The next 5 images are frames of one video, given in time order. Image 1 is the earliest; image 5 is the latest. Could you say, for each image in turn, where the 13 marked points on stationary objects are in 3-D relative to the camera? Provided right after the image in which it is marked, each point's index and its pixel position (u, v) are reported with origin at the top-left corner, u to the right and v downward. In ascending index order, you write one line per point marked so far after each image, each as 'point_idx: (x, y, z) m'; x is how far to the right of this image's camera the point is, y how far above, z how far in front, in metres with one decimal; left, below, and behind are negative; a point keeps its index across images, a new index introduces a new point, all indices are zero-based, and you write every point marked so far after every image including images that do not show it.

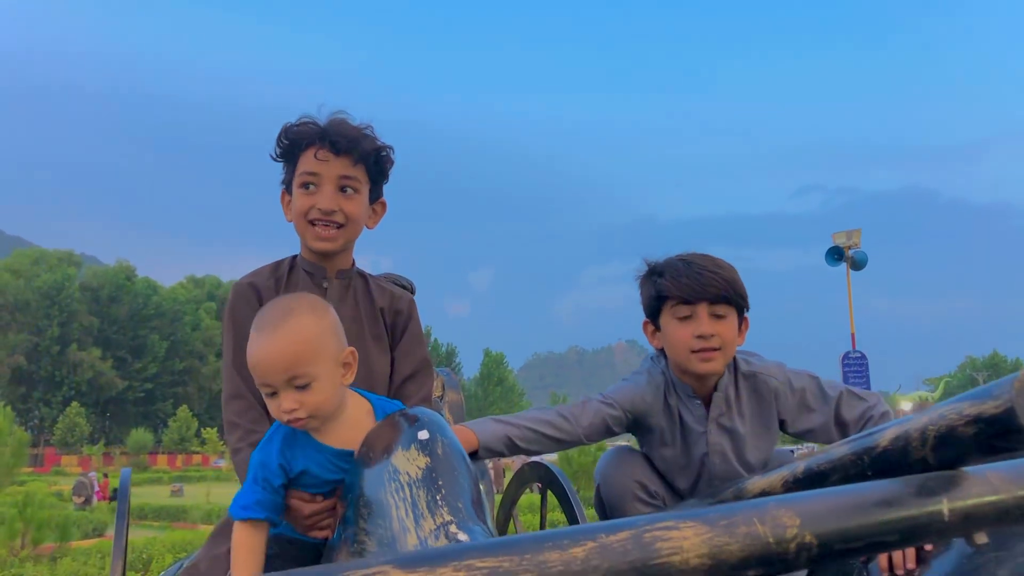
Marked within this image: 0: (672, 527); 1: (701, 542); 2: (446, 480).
0: (+0.2, -0.2, +0.9) m
1: (+0.2, -0.3, +0.9) m
2: (-0.1, -0.2, +1.2) m
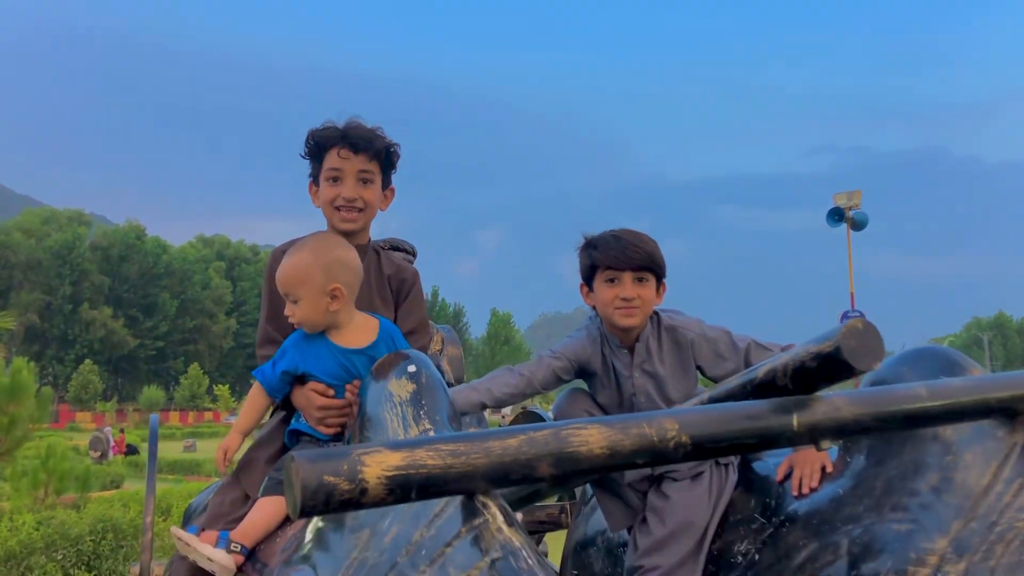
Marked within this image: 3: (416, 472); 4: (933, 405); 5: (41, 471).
0: (+0.1, -0.2, +1.3) m
1: (+0.1, -0.2, +1.3) m
2: (-0.1, -0.2, +1.6) m
3: (-0.1, -0.2, +1.2) m
4: (+0.7, -0.2, +1.6) m
5: (-6.0, -2.3, +12.3) m
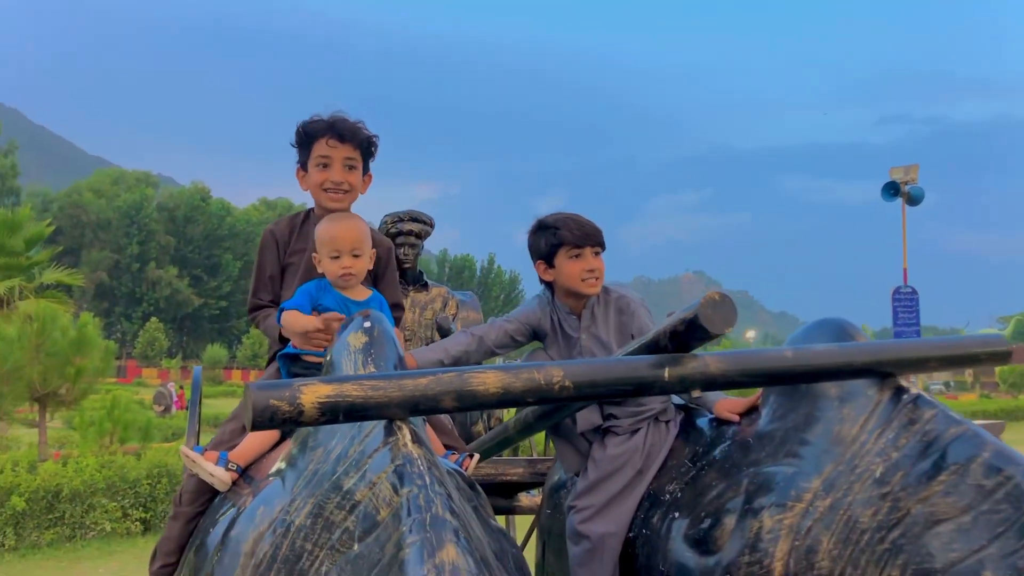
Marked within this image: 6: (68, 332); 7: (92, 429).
0: (-0.1, -0.2, +1.7) m
1: (0.0, -0.2, +1.7) m
2: (-0.3, -0.1, +2.0) m
3: (-0.3, -0.2, +1.6) m
4: (+0.6, -0.2, +2.0) m
5: (-5.5, -1.8, +13.1) m
6: (-5.7, -0.6, +12.4) m
7: (-5.7, -1.9, +12.9) m
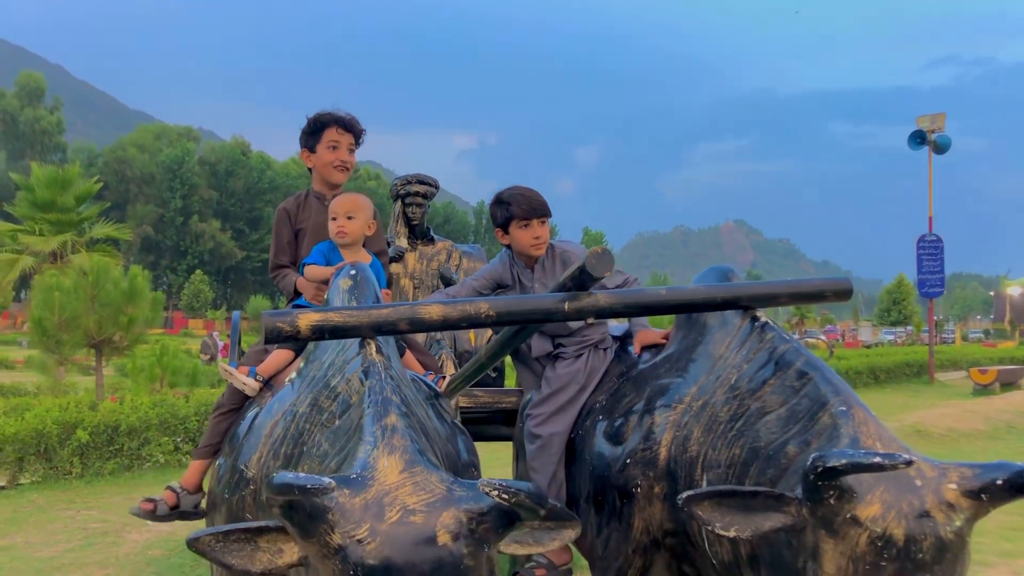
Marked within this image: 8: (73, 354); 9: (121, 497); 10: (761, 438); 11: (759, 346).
0: (-0.2, 0.0, +2.4) m
1: (-0.2, -0.1, +2.4) m
2: (-0.4, 0.0, +2.7) m
3: (-0.4, -0.1, +2.3) m
4: (+0.4, 0.0, +2.6) m
5: (-5.2, -1.1, +14.0) m
6: (-5.4, +0.1, +13.3) m
7: (-5.3, -1.2, +13.9) m
8: (-6.2, -0.9, +13.5) m
9: (-3.5, -1.9, +8.6) m
10: (+0.6, -0.4, +2.5) m
11: (+0.7, -0.2, +2.7) m
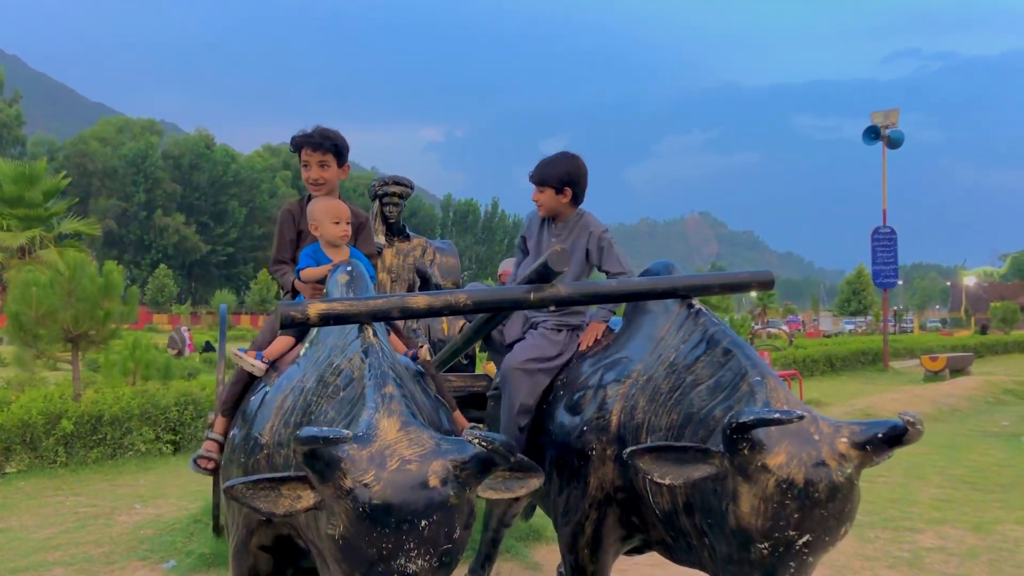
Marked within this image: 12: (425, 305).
0: (-0.3, 0.0, +2.9) m
1: (-0.3, 0.0, +2.9) m
2: (-0.5, 0.0, +3.2) m
3: (-0.5, -0.1, +2.8) m
4: (+0.4, 0.0, +3.1) m
5: (-5.7, -1.0, +14.3) m
6: (-5.9, +0.1, +13.6) m
7: (-5.8, -1.2, +14.2) m
8: (-6.6, -0.9, +13.7) m
9: (-3.8, -1.8, +9.0) m
10: (+0.6, -0.4, +3.0) m
11: (+0.6, -0.1, +3.2) m
12: (-0.3, 0.0, +2.9) m
